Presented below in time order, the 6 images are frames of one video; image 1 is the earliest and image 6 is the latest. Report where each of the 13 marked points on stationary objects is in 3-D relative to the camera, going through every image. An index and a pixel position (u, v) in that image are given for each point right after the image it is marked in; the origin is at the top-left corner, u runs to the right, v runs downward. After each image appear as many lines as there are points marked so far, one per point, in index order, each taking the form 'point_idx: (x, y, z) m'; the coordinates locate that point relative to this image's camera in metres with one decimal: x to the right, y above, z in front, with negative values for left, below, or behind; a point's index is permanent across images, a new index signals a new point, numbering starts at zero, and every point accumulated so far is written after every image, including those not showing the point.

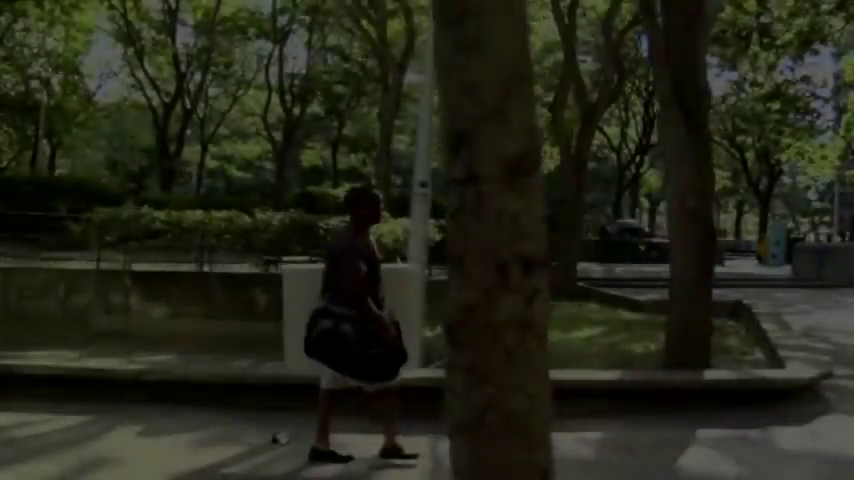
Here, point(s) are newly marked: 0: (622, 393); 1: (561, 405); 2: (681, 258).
0: (+1.7, -1.3, +8.8) m
1: (+1.1, -1.4, +8.8) m
2: (+2.5, -0.2, +9.9) m
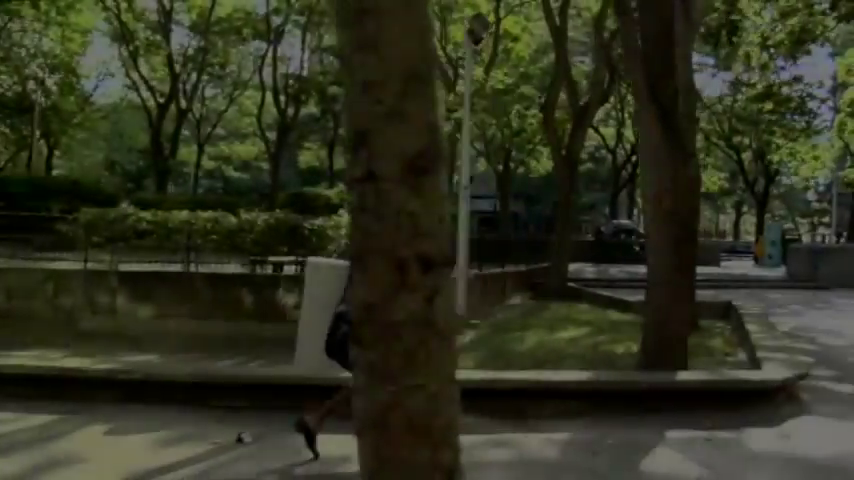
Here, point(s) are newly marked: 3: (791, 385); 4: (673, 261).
0: (+1.5, -1.3, +8.8) m
1: (+0.9, -1.4, +8.8) m
2: (+2.3, -0.2, +9.8) m
3: (+3.4, -1.4, +9.5) m
4: (+2.4, -0.2, +9.9) m
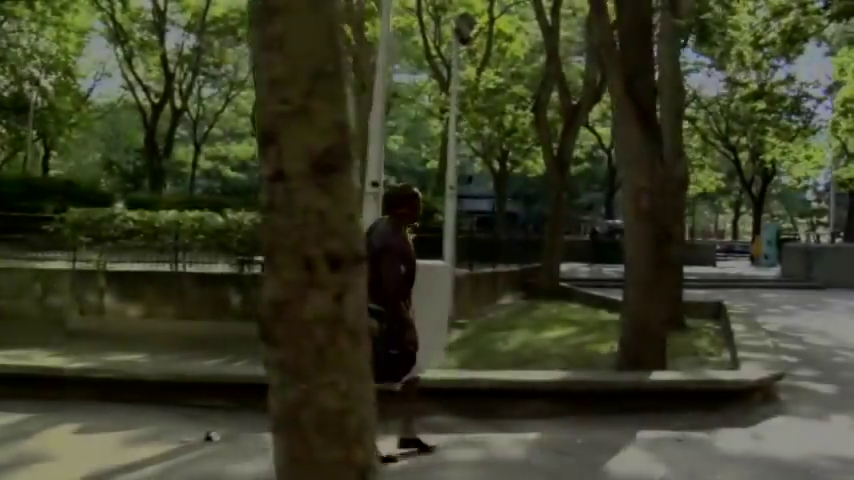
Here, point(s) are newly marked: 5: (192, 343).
0: (+1.2, -1.3, +8.8) m
1: (+0.7, -1.4, +8.8) m
2: (+2.1, -0.2, +9.8) m
3: (+3.2, -1.4, +9.5) m
4: (+2.2, -0.2, +9.9) m
5: (-3.3, -1.5, +14.3) m
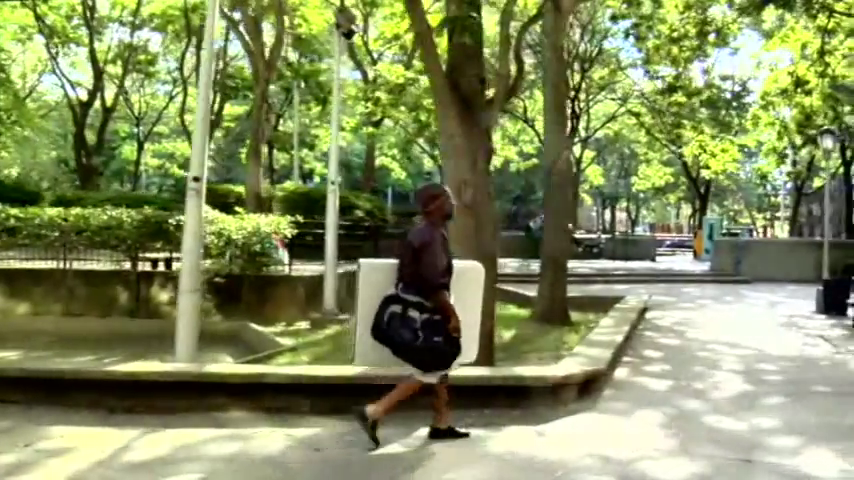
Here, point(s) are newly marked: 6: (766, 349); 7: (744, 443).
0: (-0.5, -1.3, +8.7) m
1: (-1.1, -1.4, +8.7) m
2: (+0.3, -0.1, +9.7) m
3: (+1.5, -1.3, +9.3) m
4: (+0.5, -0.2, +9.7) m
5: (-5.0, -1.4, +14.3) m
6: (+4.3, -1.4, +12.9) m
7: (+2.4, -1.5, +7.7) m
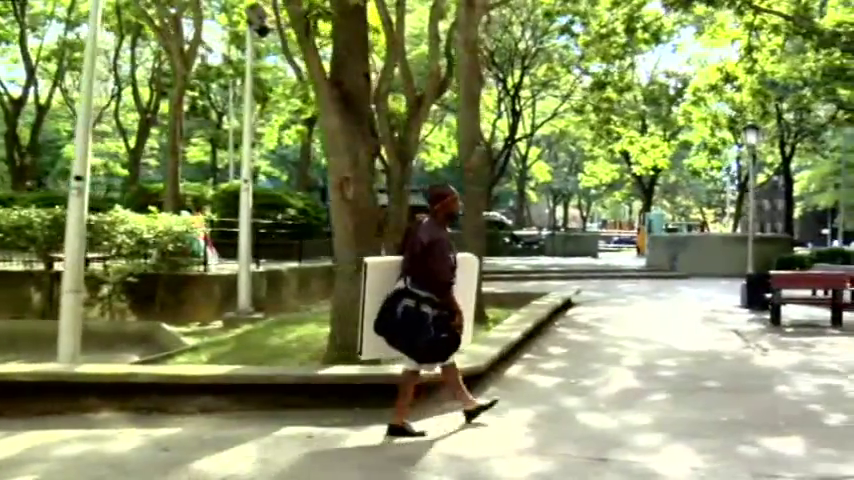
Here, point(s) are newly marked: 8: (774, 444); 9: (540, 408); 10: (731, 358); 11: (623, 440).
0: (-1.6, -1.3, +8.6) m
1: (-2.2, -1.4, +8.6) m
2: (-0.8, -0.1, +9.6) m
3: (+0.4, -1.3, +9.3) m
4: (-0.6, -0.1, +9.7) m
5: (-6.2, -1.4, +14.1) m
6: (+3.2, -1.3, +12.9) m
7: (+1.4, -1.5, +7.7) m
8: (+2.7, -1.6, +7.7) m
9: (+1.0, -1.5, +8.7) m
10: (+3.7, -1.4, +12.2) m
11: (+1.5, -1.5, +7.7) m
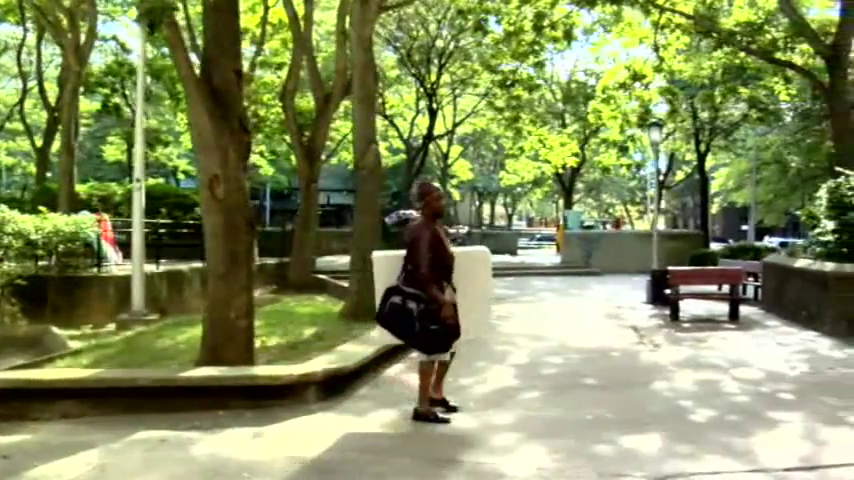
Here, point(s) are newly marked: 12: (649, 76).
0: (-2.7, -1.3, +8.4) m
1: (-3.3, -1.4, +8.4) m
2: (-2.0, -0.1, +9.5) m
3: (-0.8, -1.3, +9.2) m
4: (-1.8, -0.1, +9.5) m
5: (-7.6, -1.5, +13.6) m
6: (+1.8, -1.3, +12.9) m
7: (+0.3, -1.5, +7.6) m
8: (+1.6, -1.5, +7.7) m
9: (-0.2, -1.5, +8.6) m
10: (+2.3, -1.4, +12.2) m
11: (+0.4, -1.5, +7.6) m
12: (+4.3, +3.2, +19.5) m
